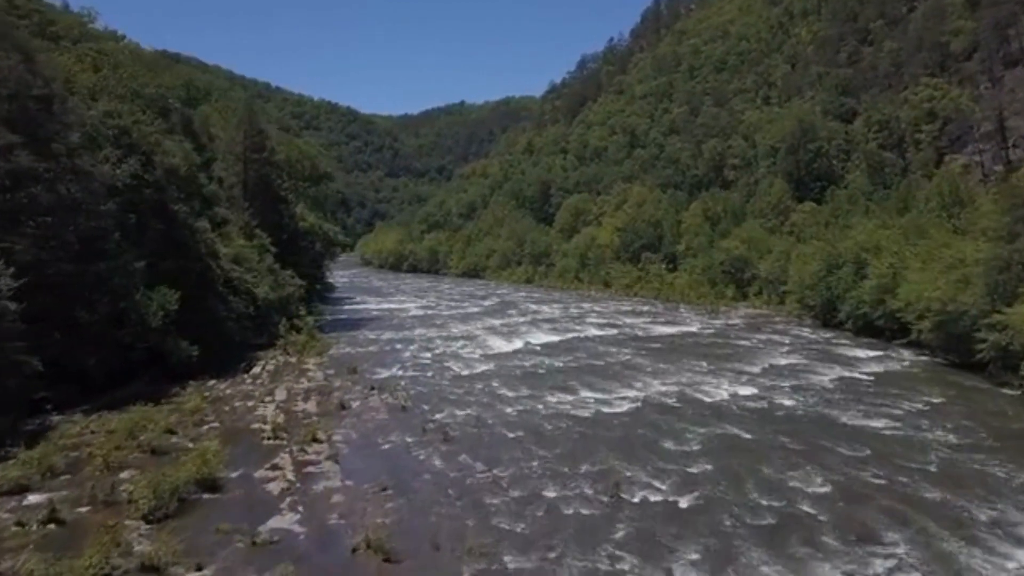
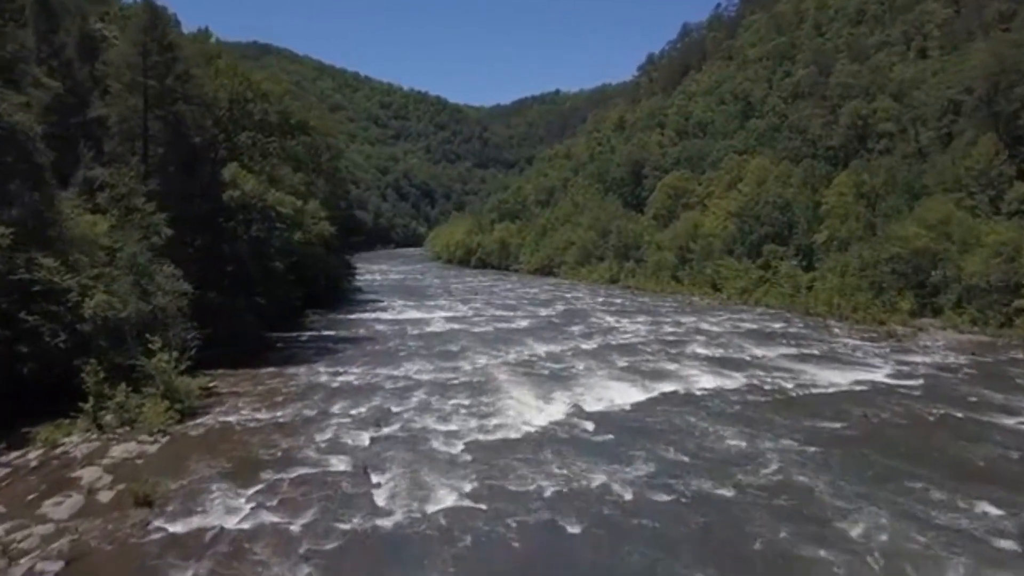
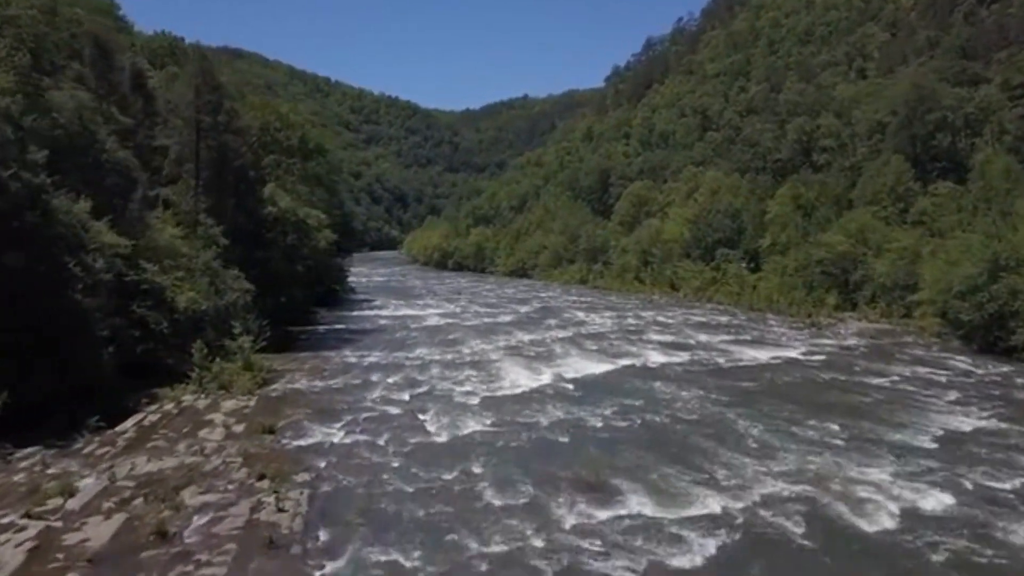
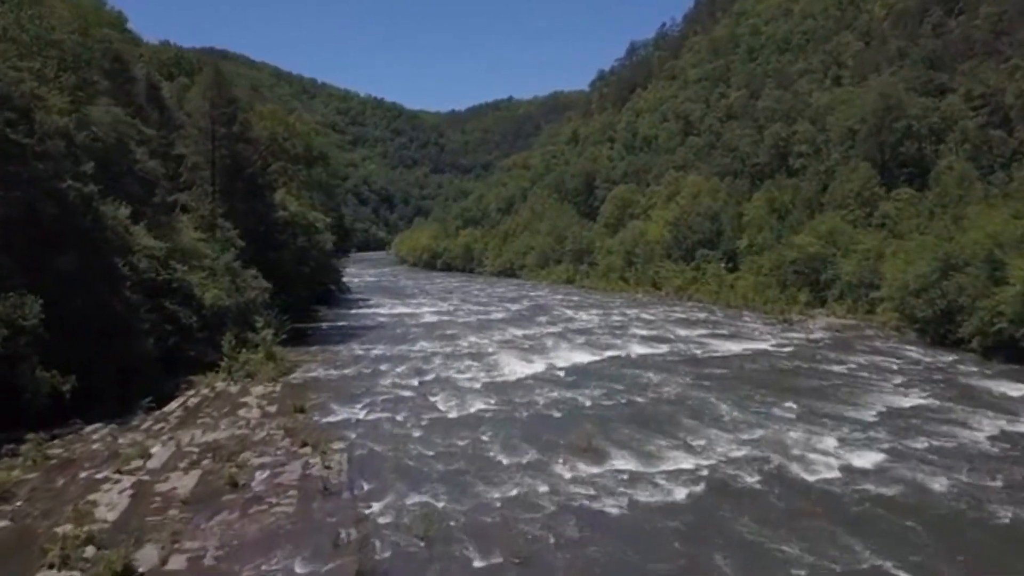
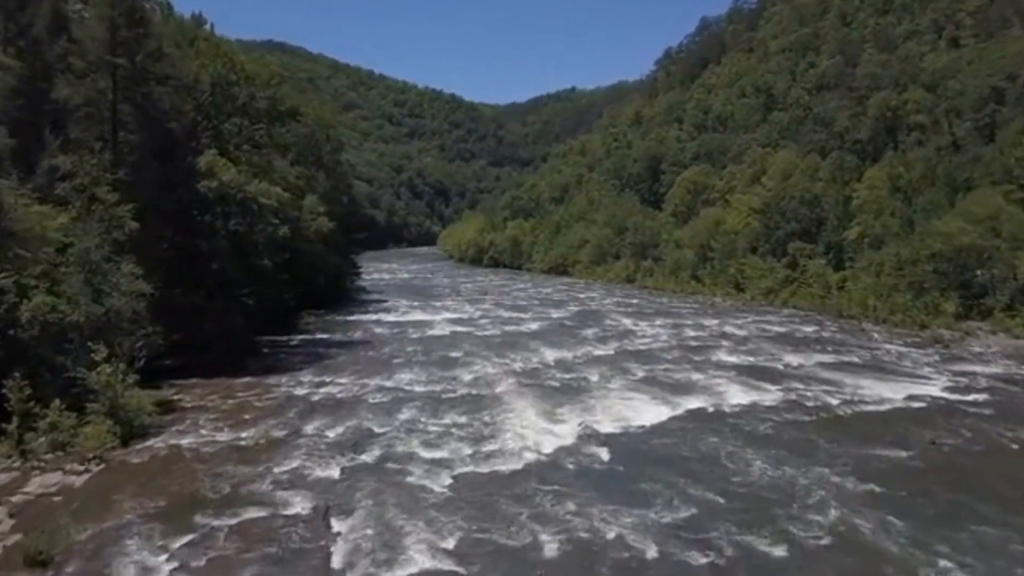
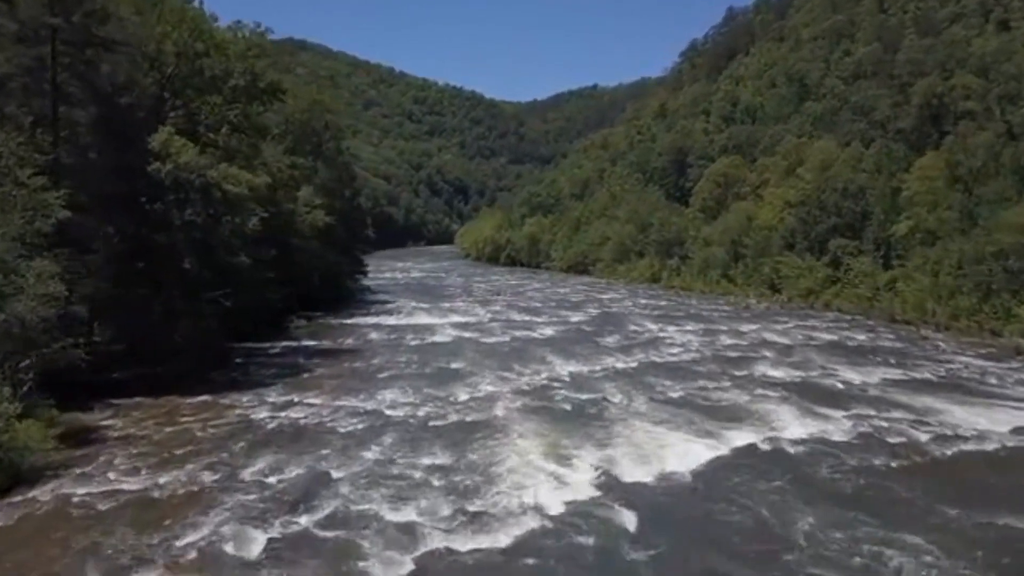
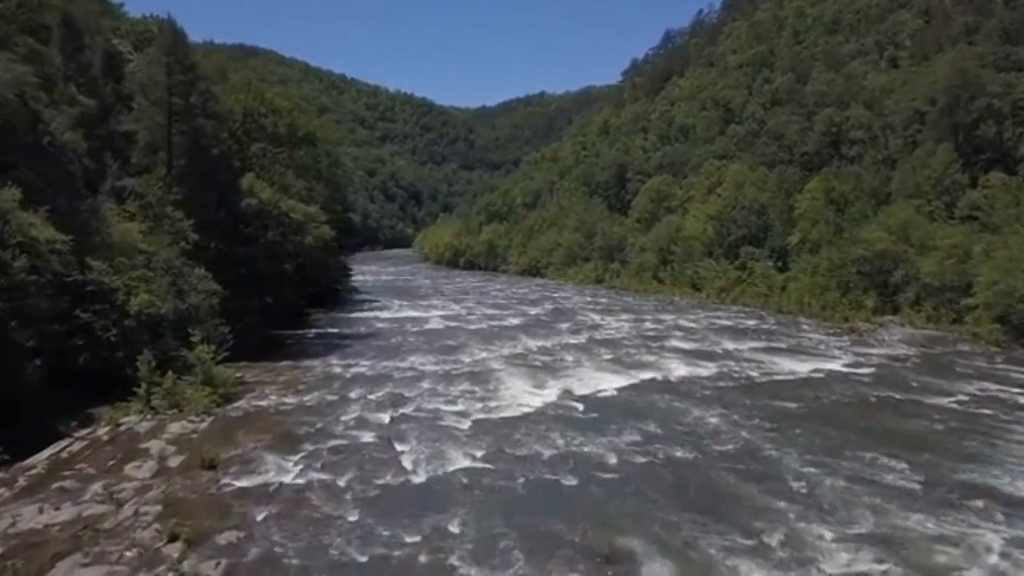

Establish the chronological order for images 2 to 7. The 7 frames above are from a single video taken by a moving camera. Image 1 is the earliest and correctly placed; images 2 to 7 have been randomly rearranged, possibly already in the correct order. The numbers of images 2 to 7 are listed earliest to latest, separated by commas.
4, 3, 7, 2, 5, 6
